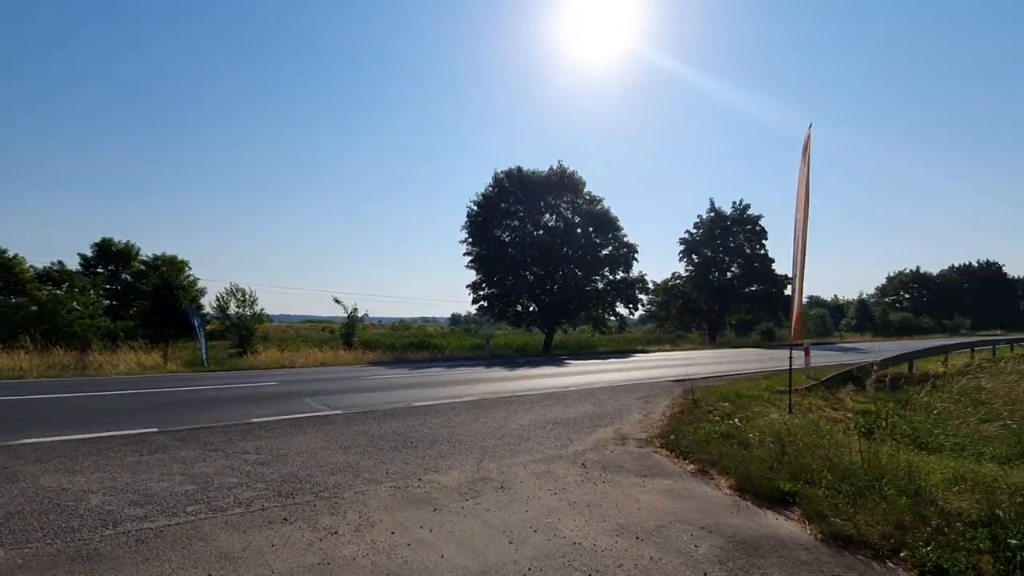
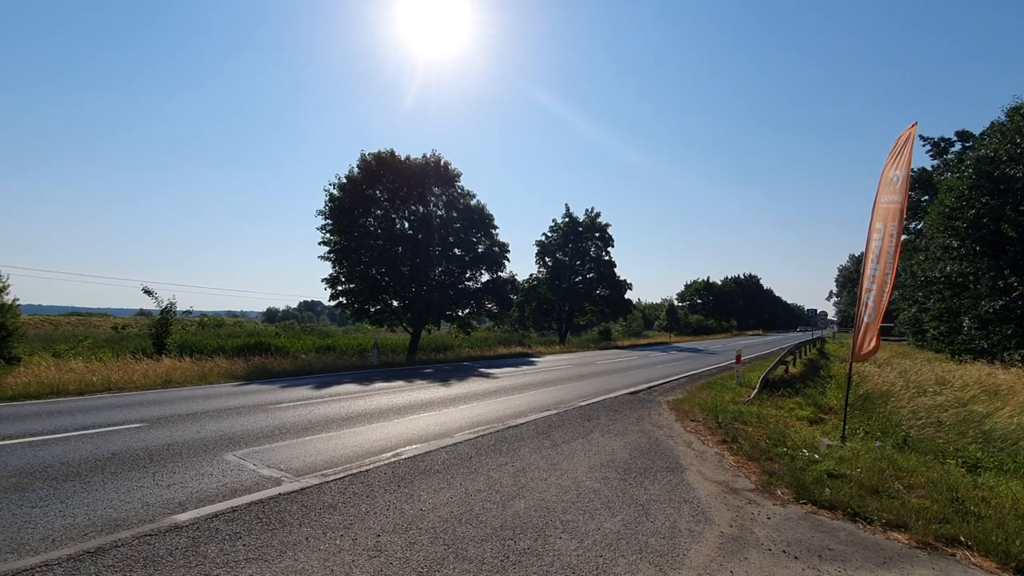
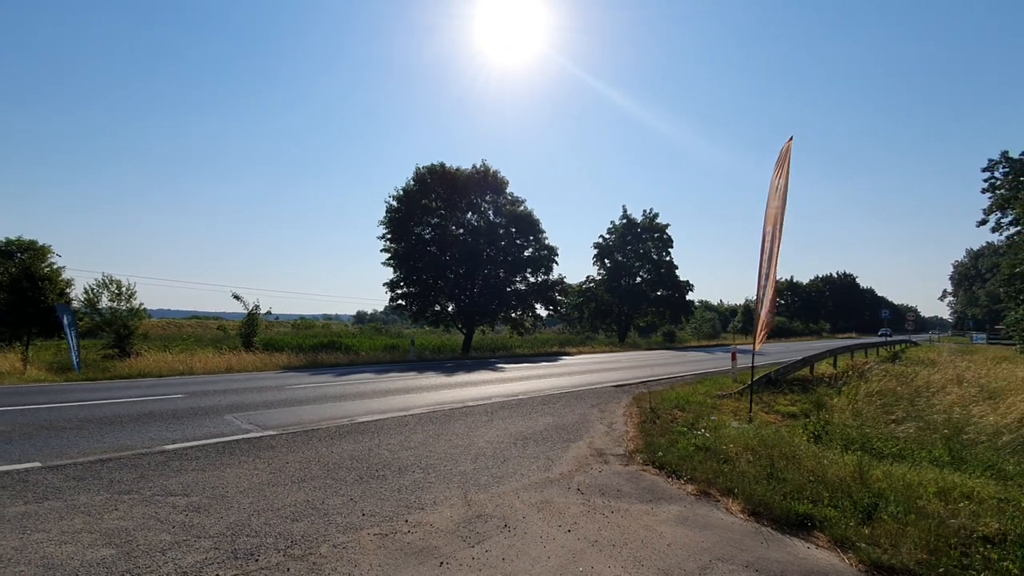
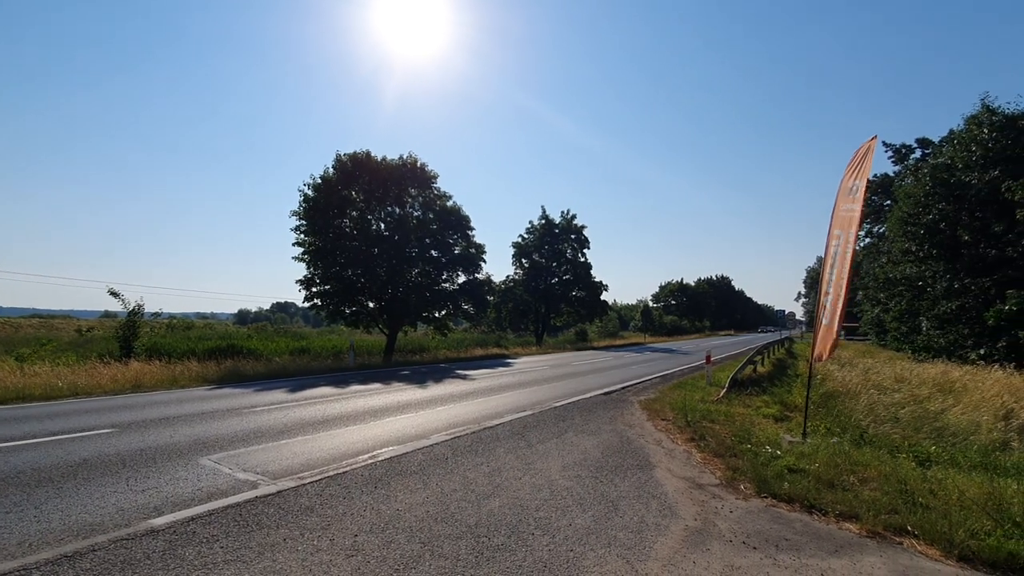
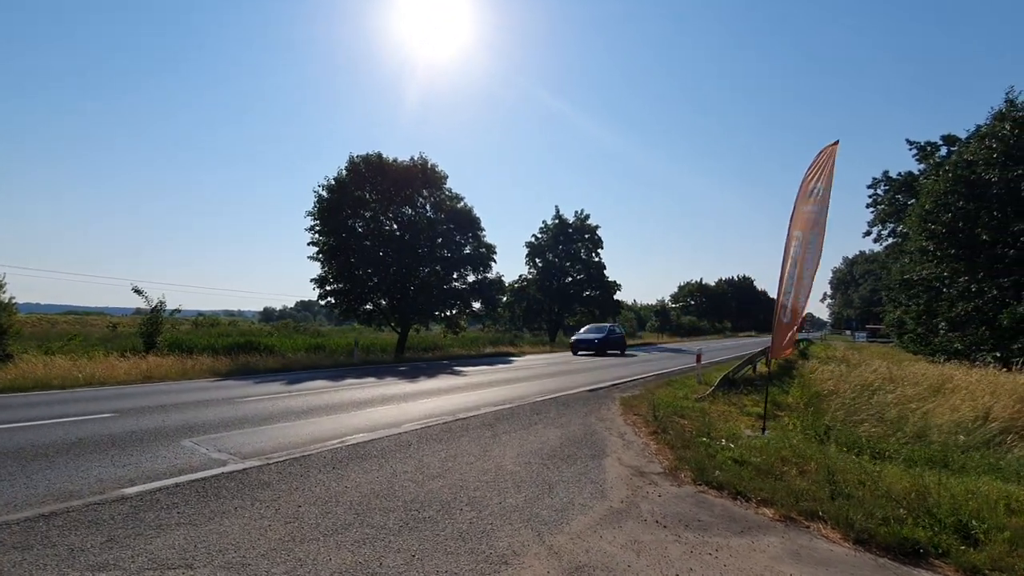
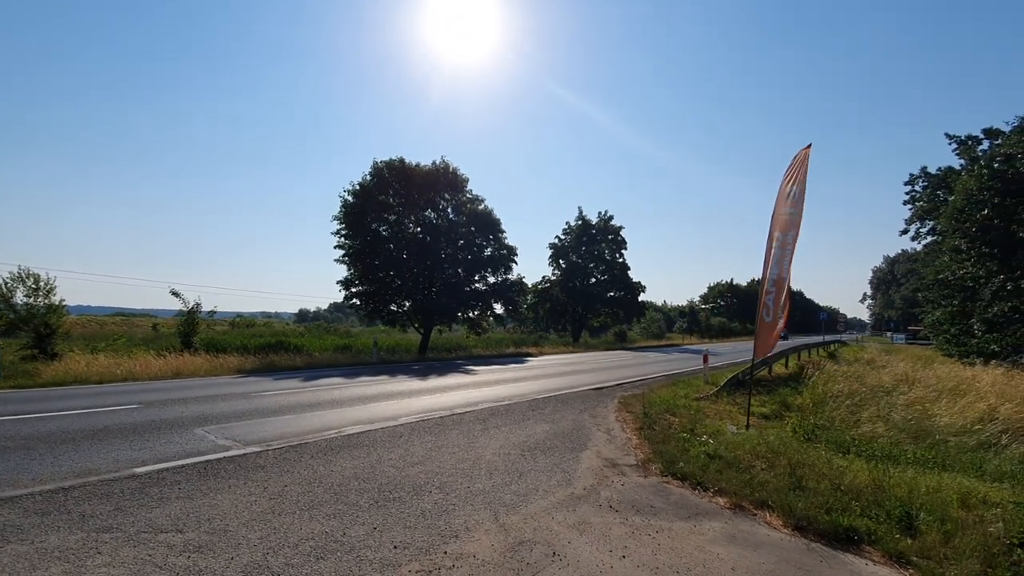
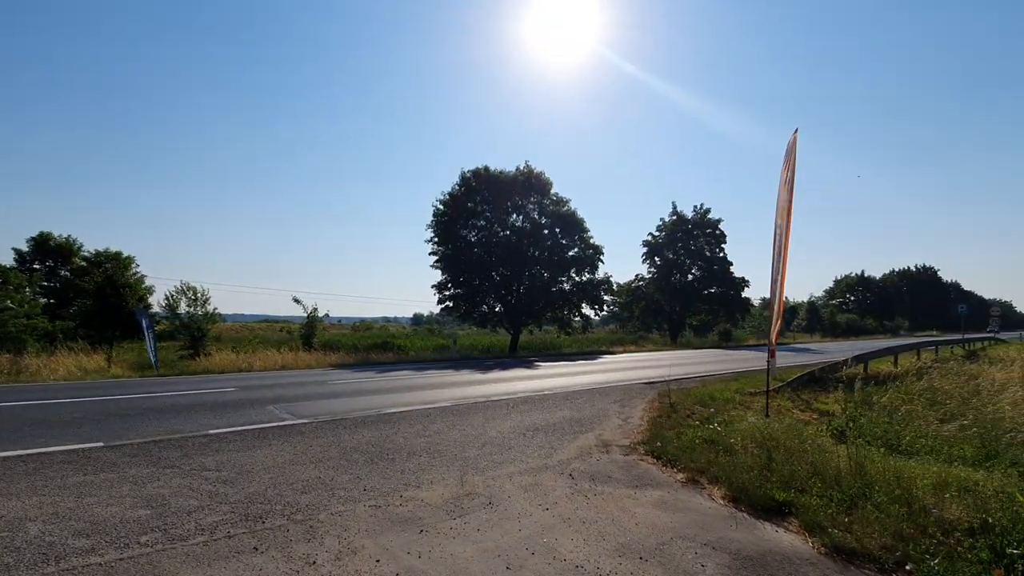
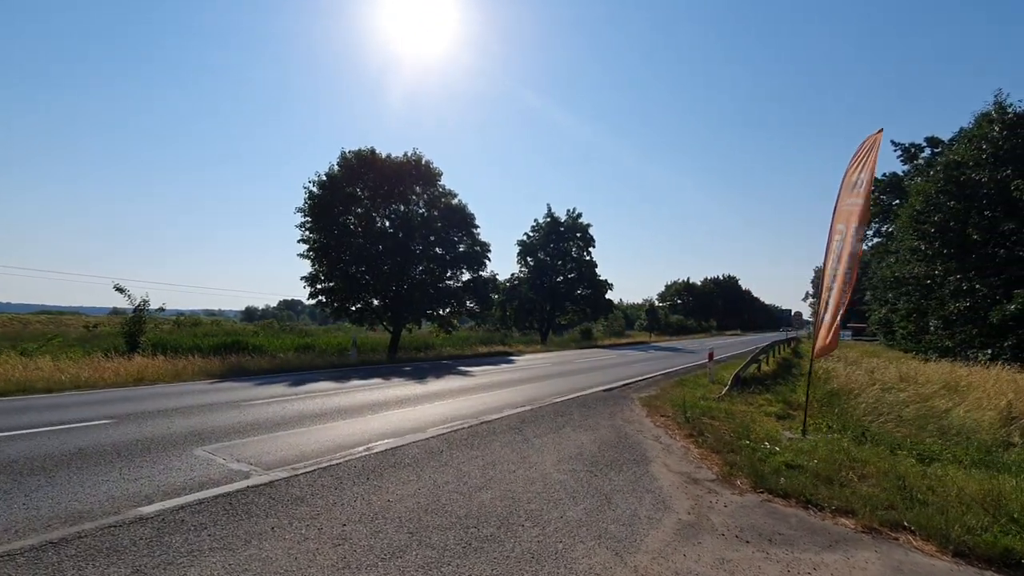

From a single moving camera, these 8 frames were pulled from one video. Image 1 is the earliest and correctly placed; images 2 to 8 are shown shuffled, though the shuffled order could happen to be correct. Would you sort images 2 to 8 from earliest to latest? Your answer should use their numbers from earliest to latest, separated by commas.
7, 3, 6, 5, 8, 2, 4
